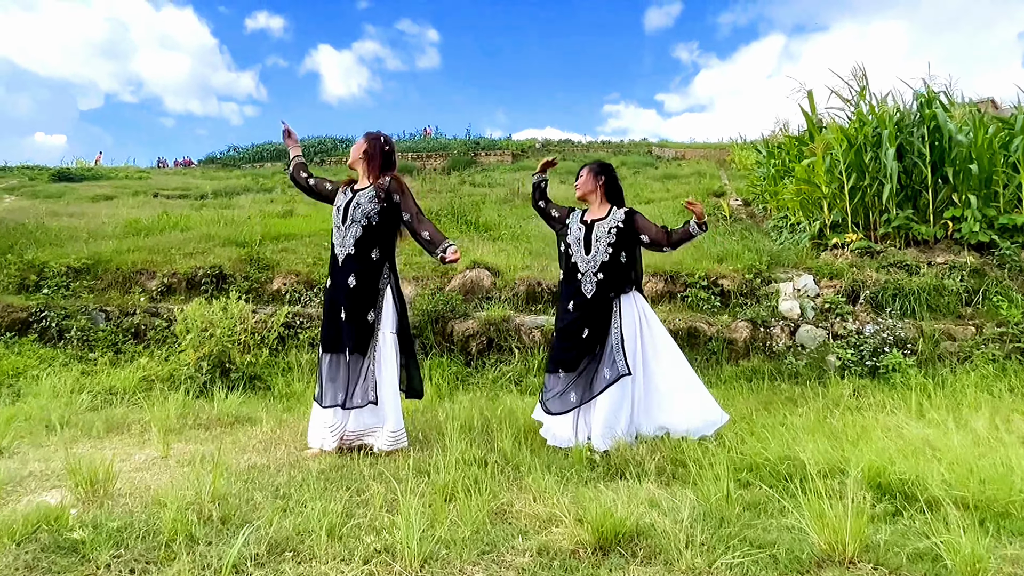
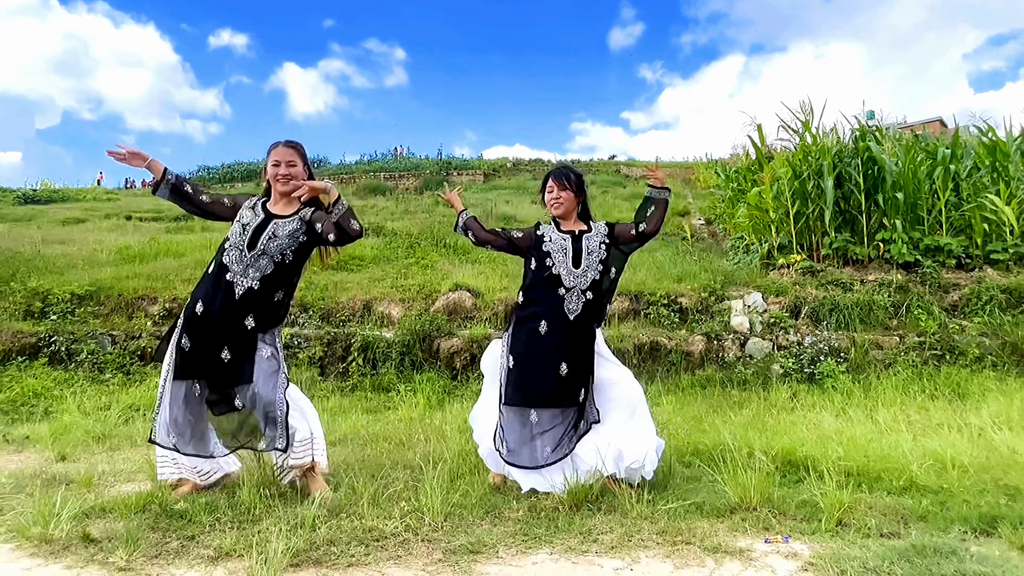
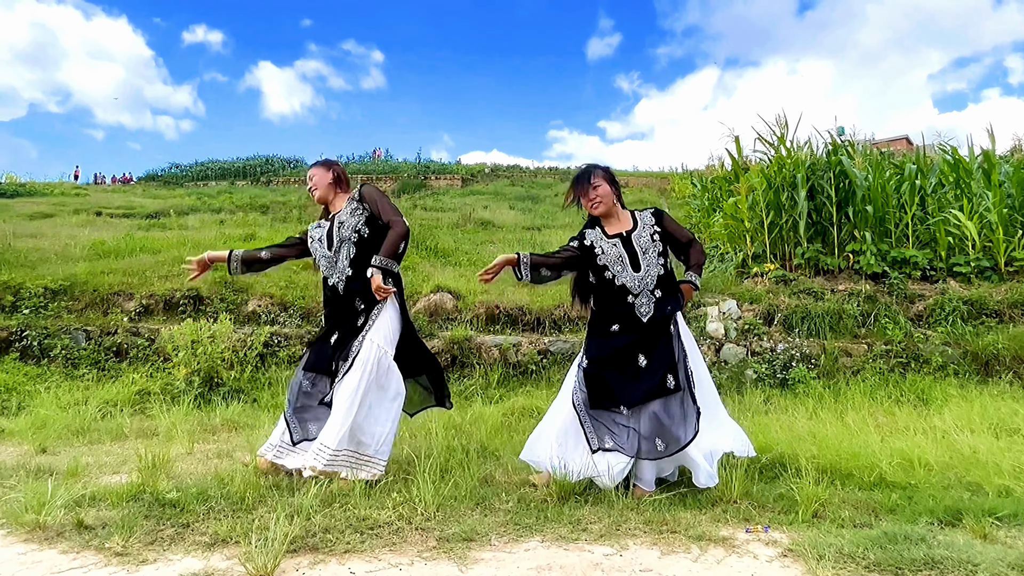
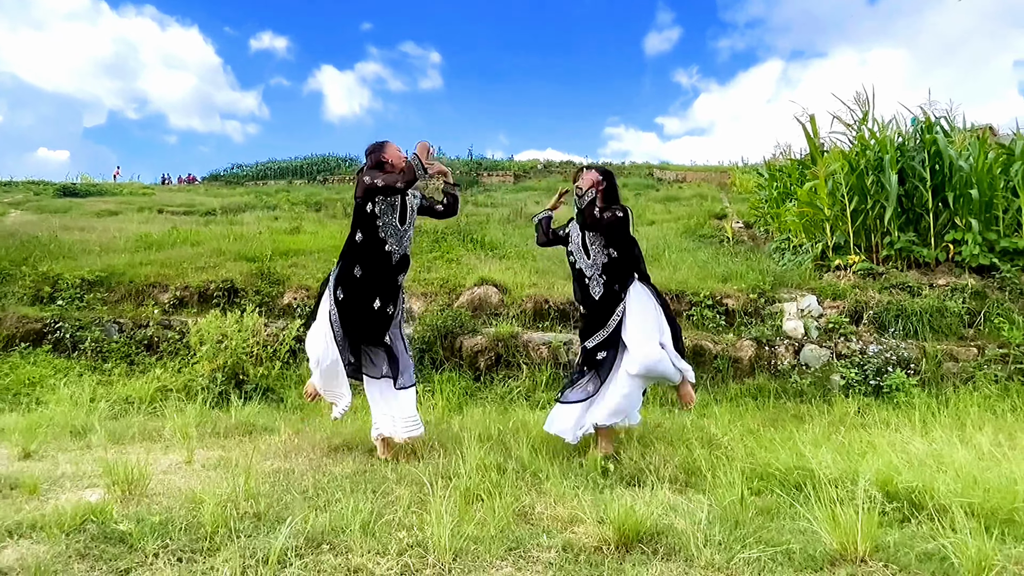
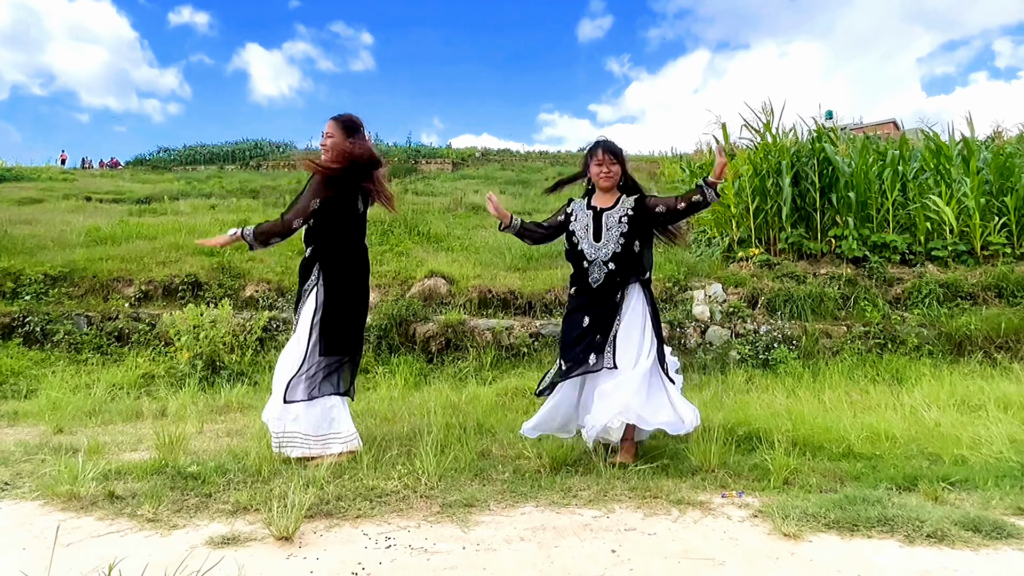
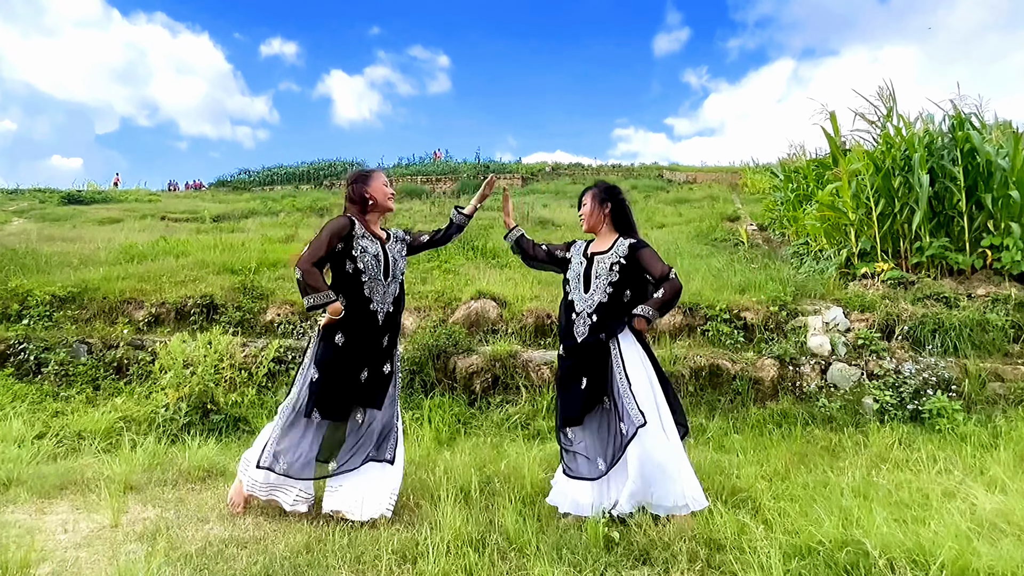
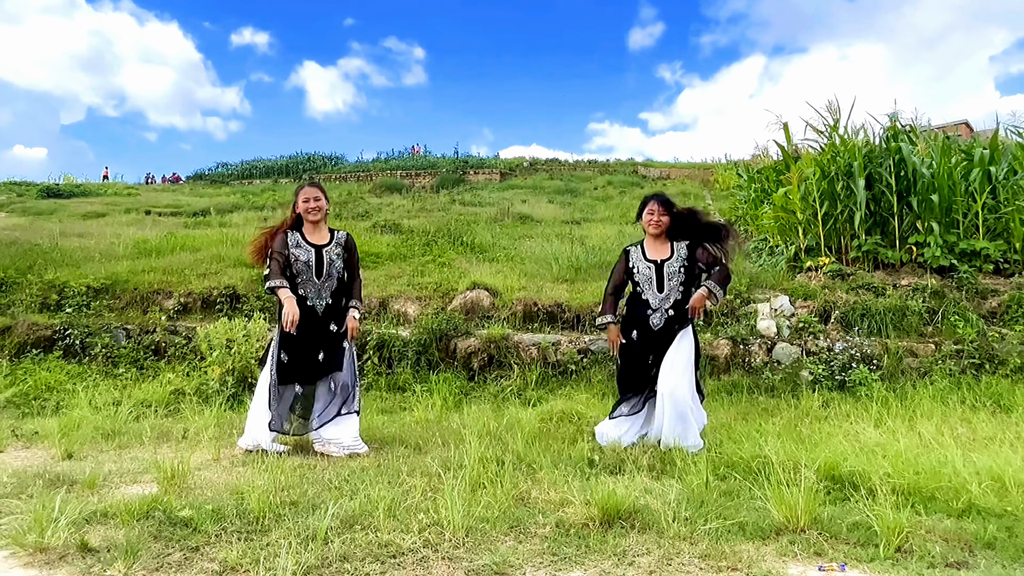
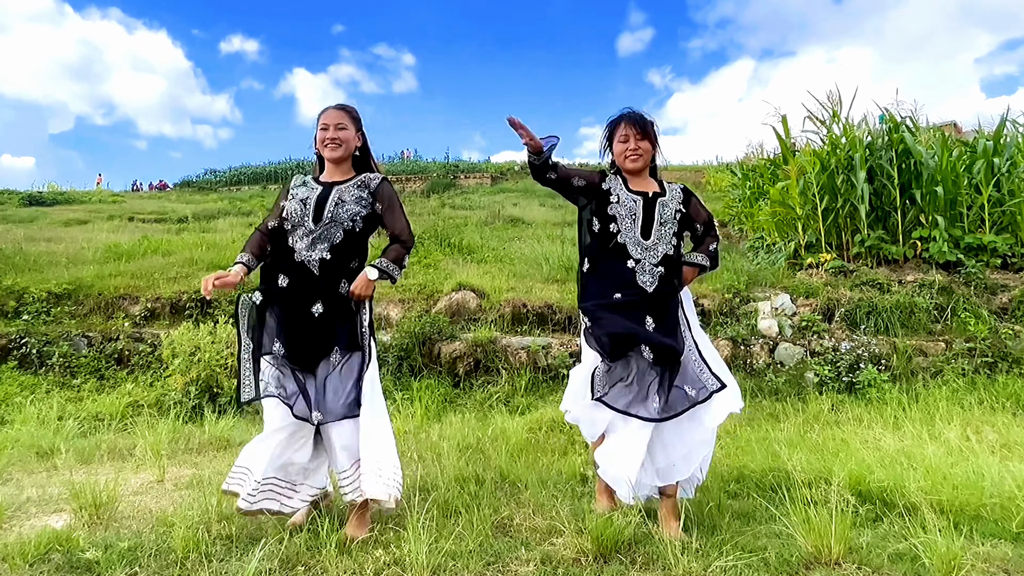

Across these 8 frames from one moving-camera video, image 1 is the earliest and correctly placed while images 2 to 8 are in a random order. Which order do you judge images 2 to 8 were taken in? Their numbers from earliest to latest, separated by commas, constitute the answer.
6, 4, 7, 8, 2, 5, 3
